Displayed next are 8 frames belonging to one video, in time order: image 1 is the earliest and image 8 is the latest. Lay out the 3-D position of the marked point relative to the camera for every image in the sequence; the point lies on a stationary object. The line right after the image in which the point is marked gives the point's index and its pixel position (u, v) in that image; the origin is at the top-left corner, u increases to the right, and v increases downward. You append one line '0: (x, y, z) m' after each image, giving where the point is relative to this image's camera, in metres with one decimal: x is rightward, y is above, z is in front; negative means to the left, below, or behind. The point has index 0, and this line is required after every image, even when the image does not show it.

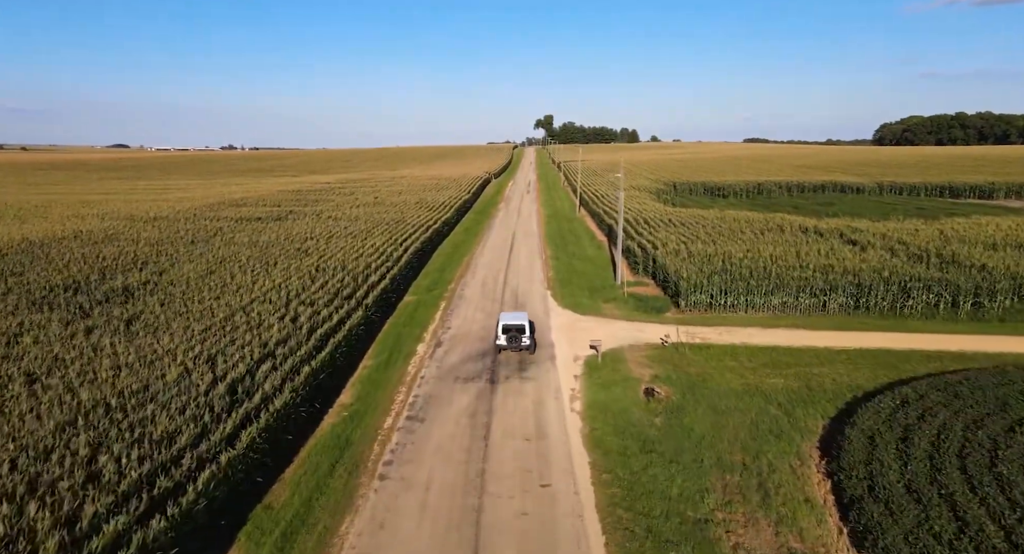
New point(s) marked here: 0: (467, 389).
0: (-1.2, -3.1, +16.0) m
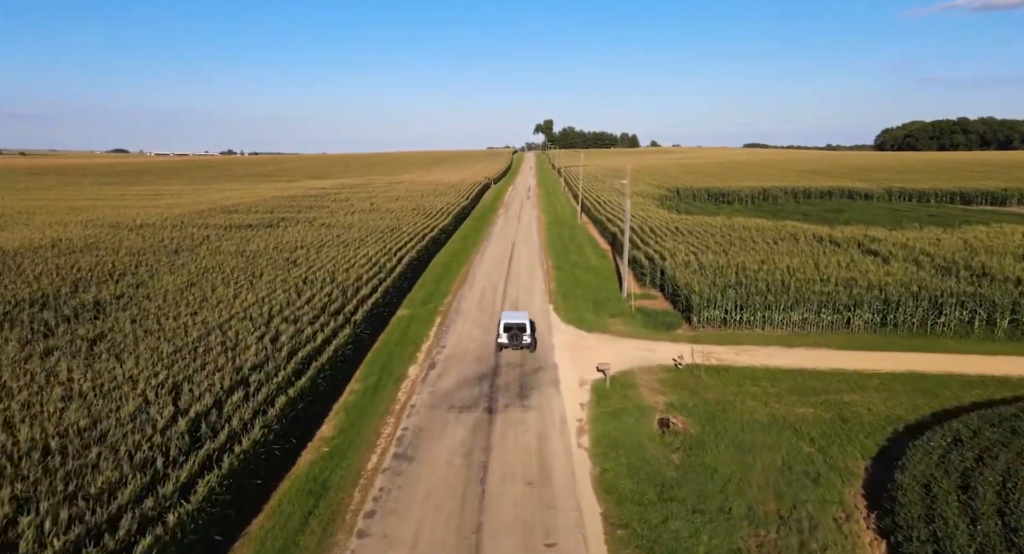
0: (-1.2, -3.6, +14.4) m
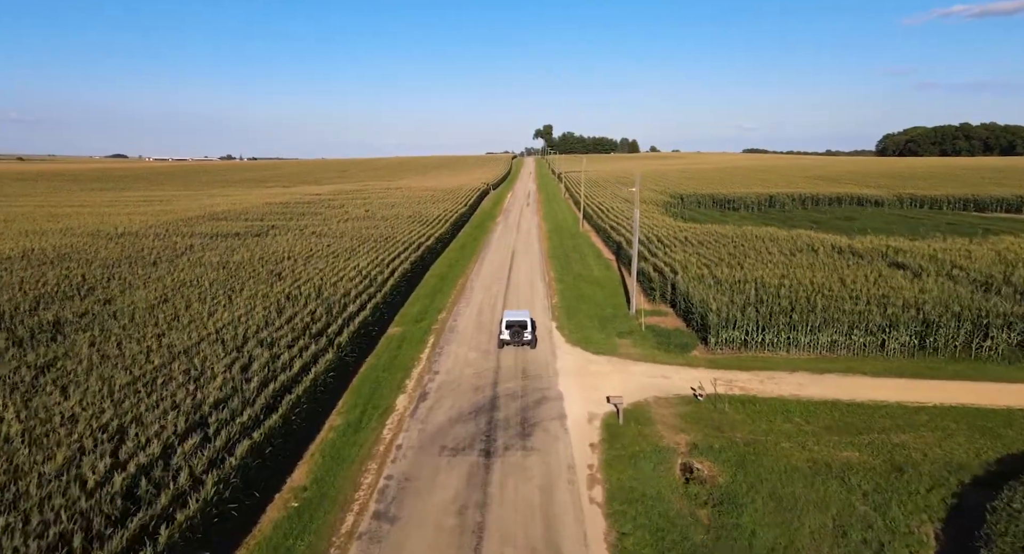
0: (-1.2, -4.1, +12.5) m
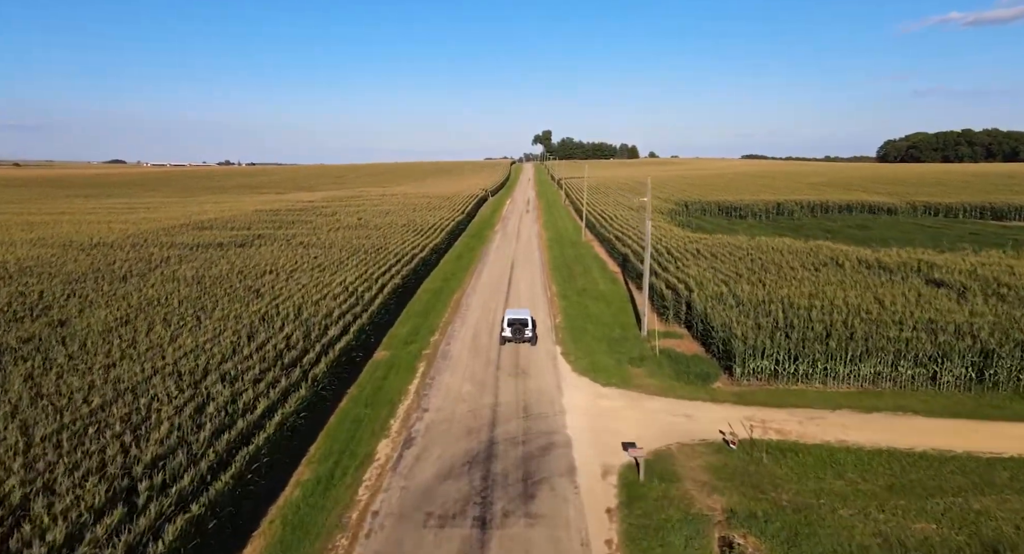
0: (-1.2, -4.7, +10.2) m
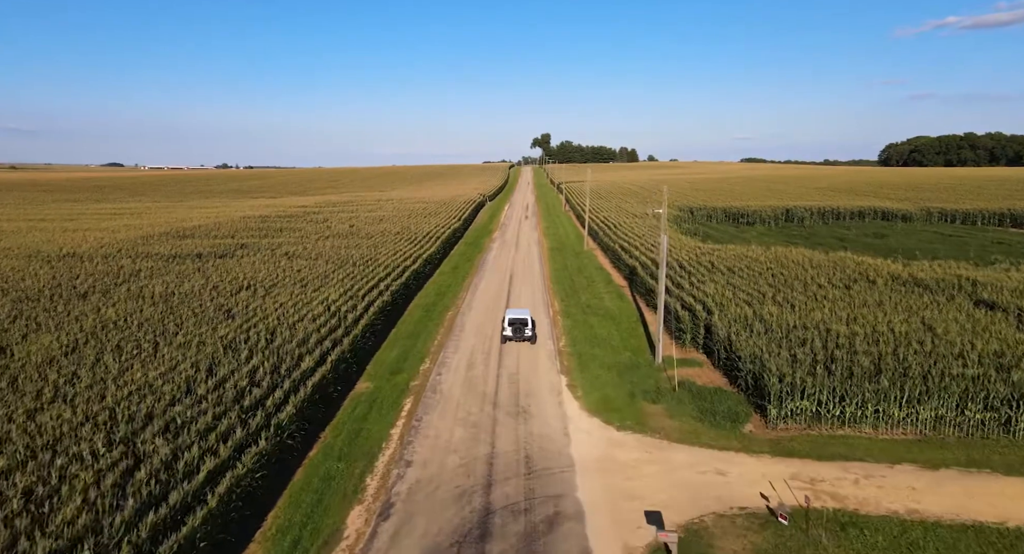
0: (-1.2, -5.3, +7.7) m
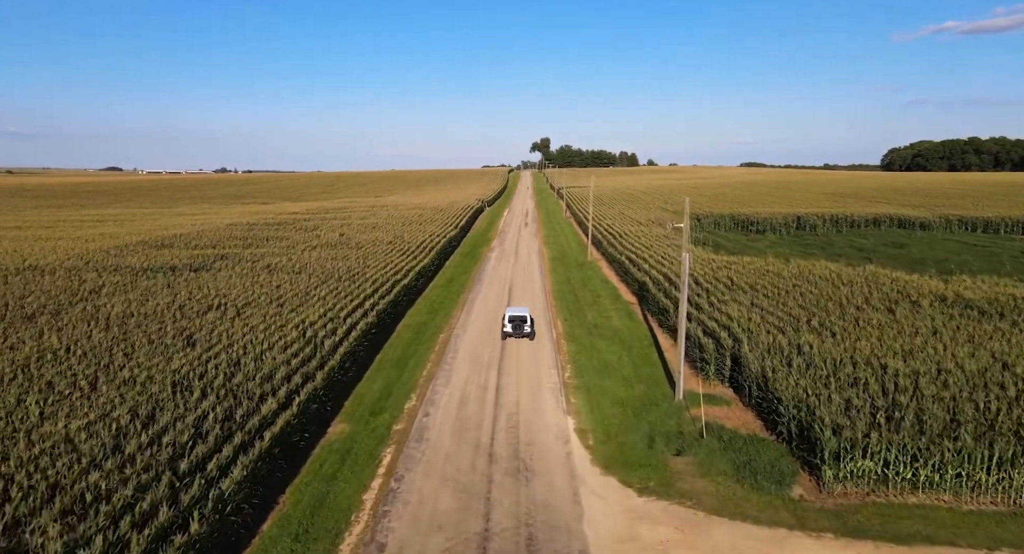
0: (-1.2, -5.9, +5.1) m
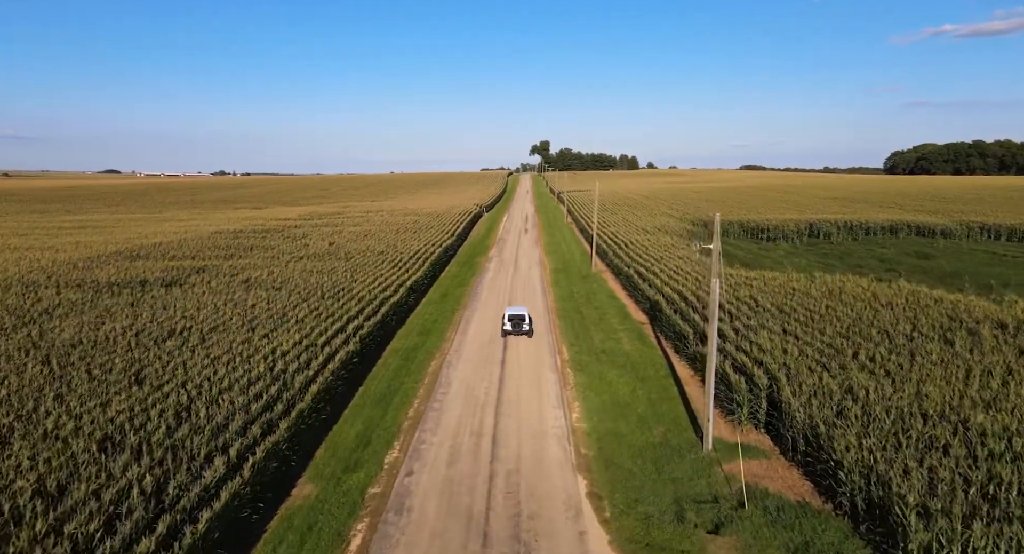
0: (-1.2, -6.6, +2.4) m
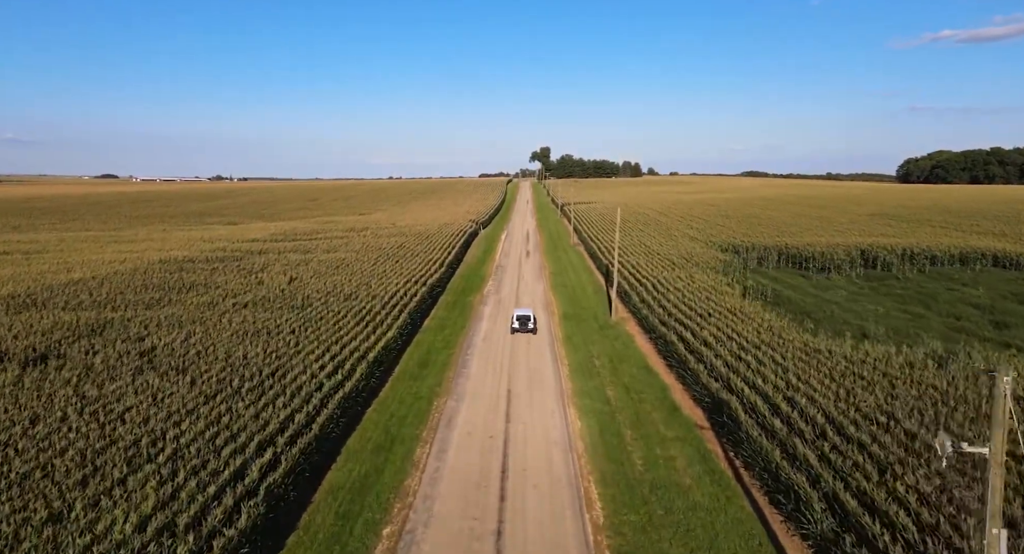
0: (-1.2, -9.2, -6.4) m
